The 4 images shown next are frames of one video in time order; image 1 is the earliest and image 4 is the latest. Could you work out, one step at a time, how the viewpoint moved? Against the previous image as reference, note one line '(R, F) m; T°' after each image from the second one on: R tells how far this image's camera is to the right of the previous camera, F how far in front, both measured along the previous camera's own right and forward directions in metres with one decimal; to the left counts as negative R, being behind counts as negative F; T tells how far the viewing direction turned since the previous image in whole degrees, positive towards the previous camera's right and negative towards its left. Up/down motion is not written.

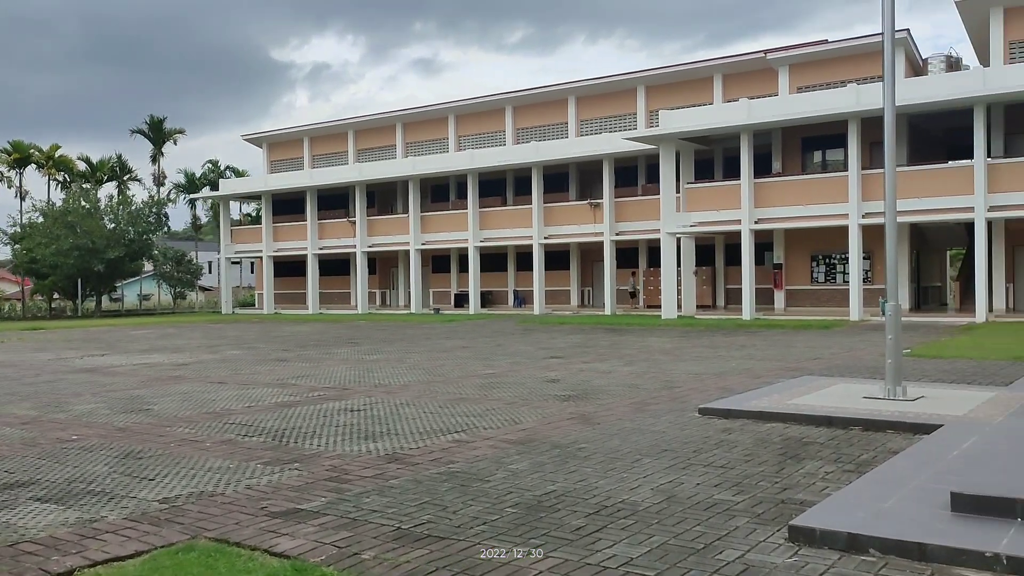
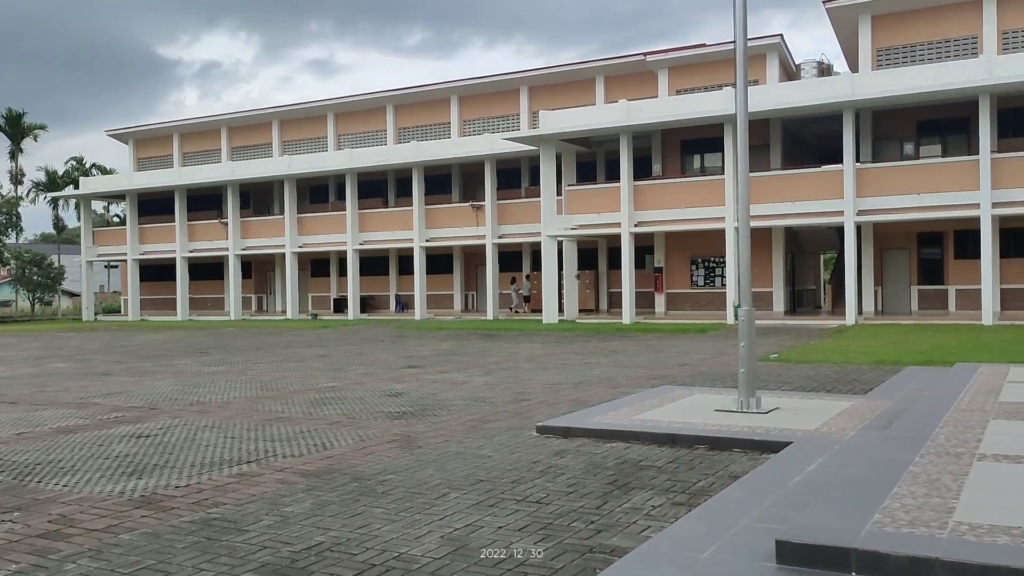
(+0.8, +1.0) m; +7°
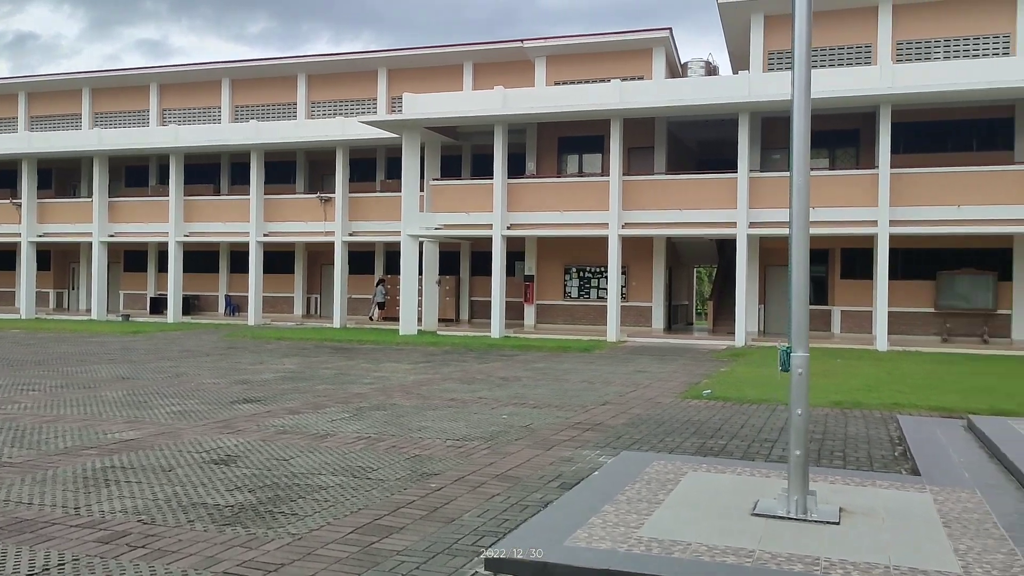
(-0.5, +3.5) m; +10°
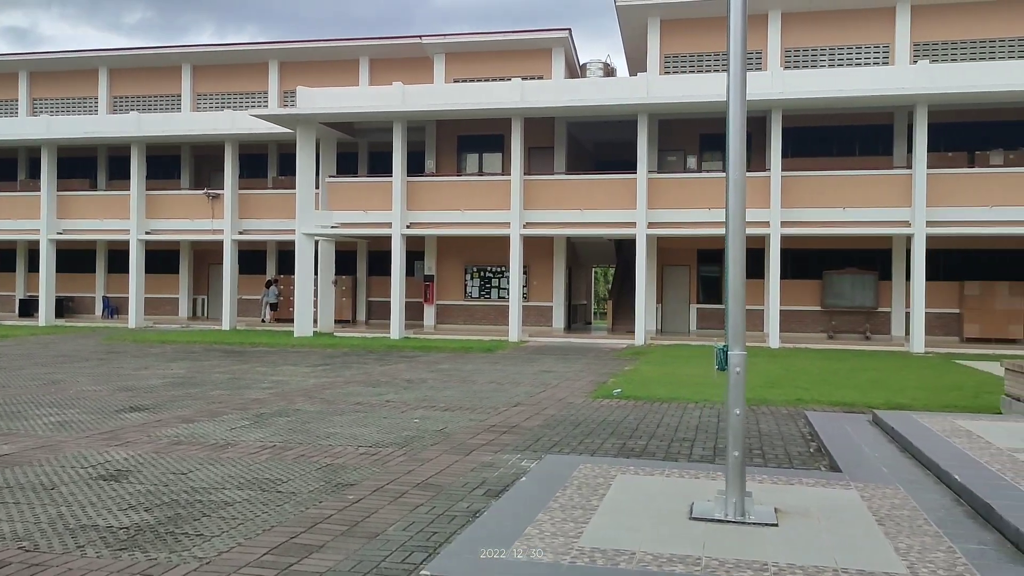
(-0.2, +0.3) m; +7°
